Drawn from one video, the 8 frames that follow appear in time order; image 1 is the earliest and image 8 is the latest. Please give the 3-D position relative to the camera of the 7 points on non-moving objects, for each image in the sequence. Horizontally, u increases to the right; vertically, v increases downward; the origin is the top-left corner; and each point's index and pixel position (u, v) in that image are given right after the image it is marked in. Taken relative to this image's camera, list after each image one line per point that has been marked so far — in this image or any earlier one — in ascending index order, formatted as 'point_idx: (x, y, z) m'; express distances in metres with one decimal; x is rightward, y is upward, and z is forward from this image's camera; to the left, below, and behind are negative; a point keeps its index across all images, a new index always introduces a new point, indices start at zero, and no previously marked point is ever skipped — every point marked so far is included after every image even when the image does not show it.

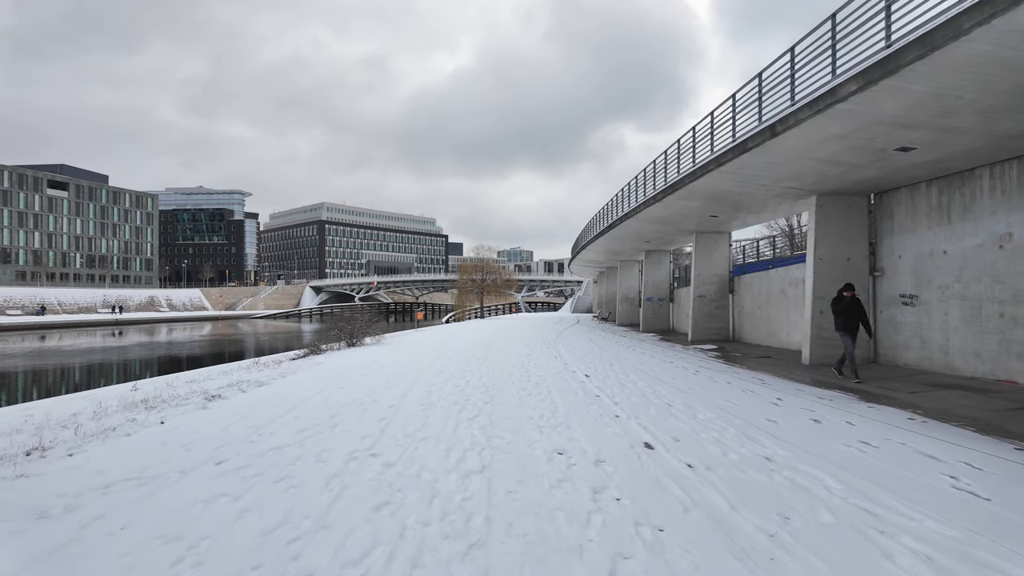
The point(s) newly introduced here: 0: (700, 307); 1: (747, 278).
0: (+6.4, -0.7, +19.7) m
1: (+7.6, +0.3, +18.7) m
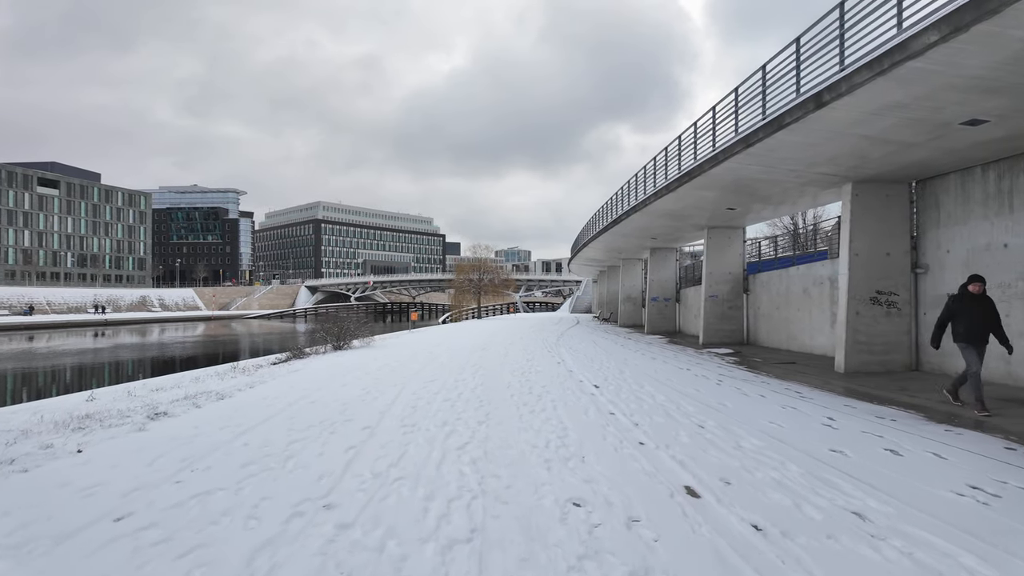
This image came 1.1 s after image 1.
0: (+6.3, -0.6, +18.4) m
1: (+7.5, +0.3, +17.3) m
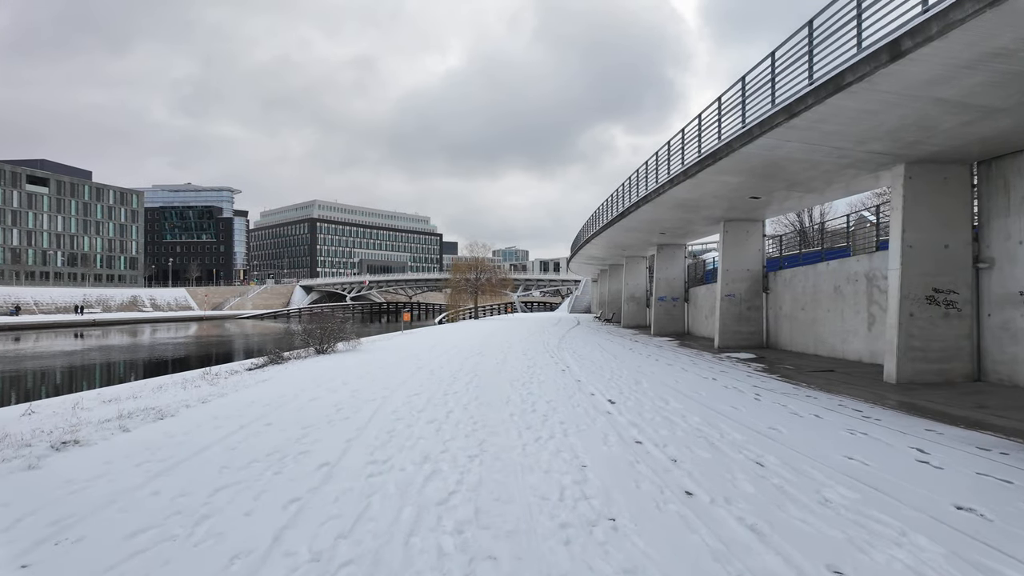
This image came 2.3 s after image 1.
0: (+6.3, -0.6, +16.9) m
1: (+7.5, +0.4, +15.8) m
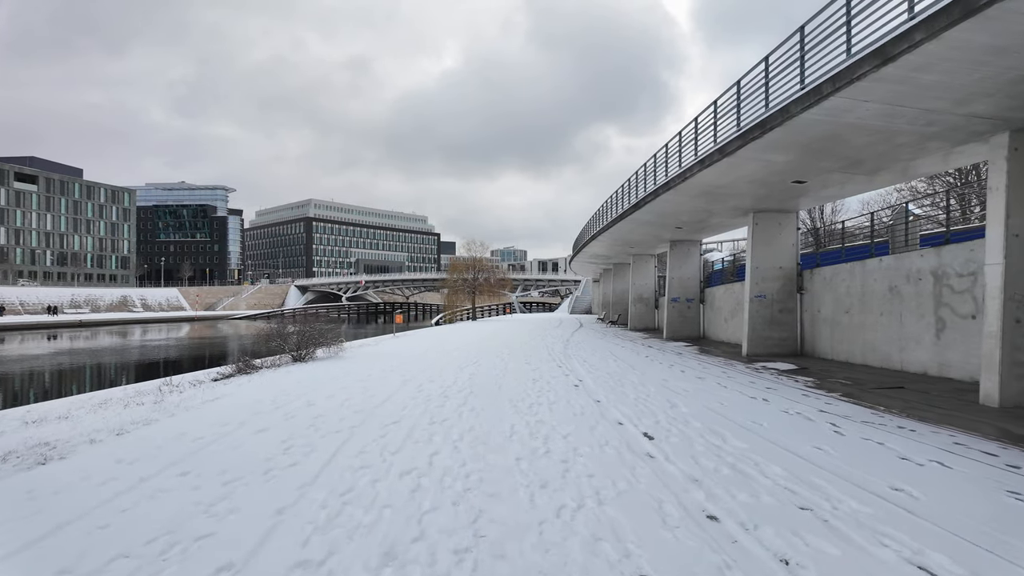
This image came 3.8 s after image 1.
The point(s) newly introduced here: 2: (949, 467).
0: (+6.3, -0.6, +14.9) m
1: (+7.5, +0.4, +13.9) m
2: (+3.7, -1.5, +4.9) m
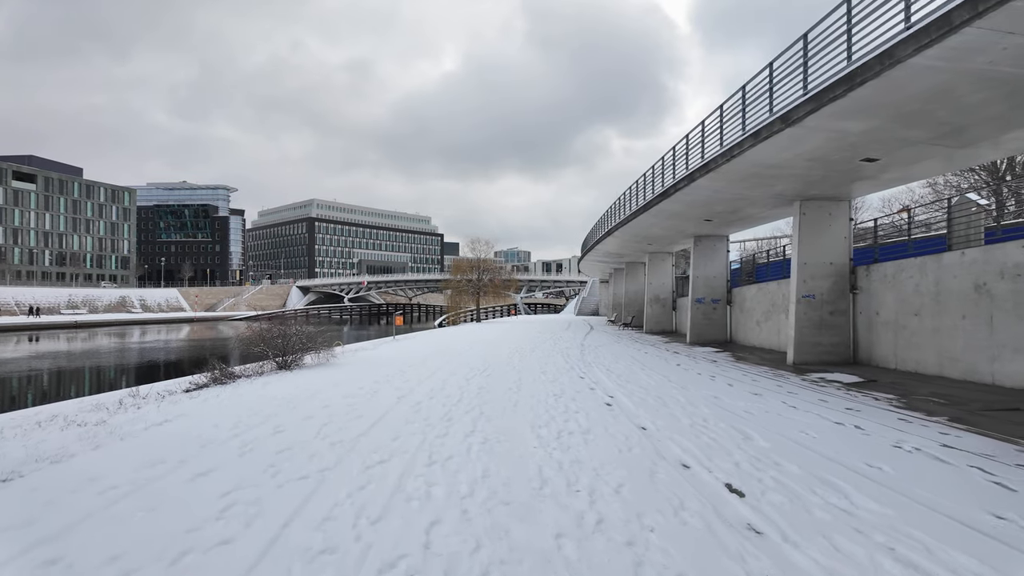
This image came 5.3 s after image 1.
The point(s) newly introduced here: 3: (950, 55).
0: (+6.6, -0.6, +13.1) m
1: (+7.8, +0.4, +12.1) m
2: (+3.9, -1.5, +3.1) m
3: (+4.5, +2.4, +6.0) m
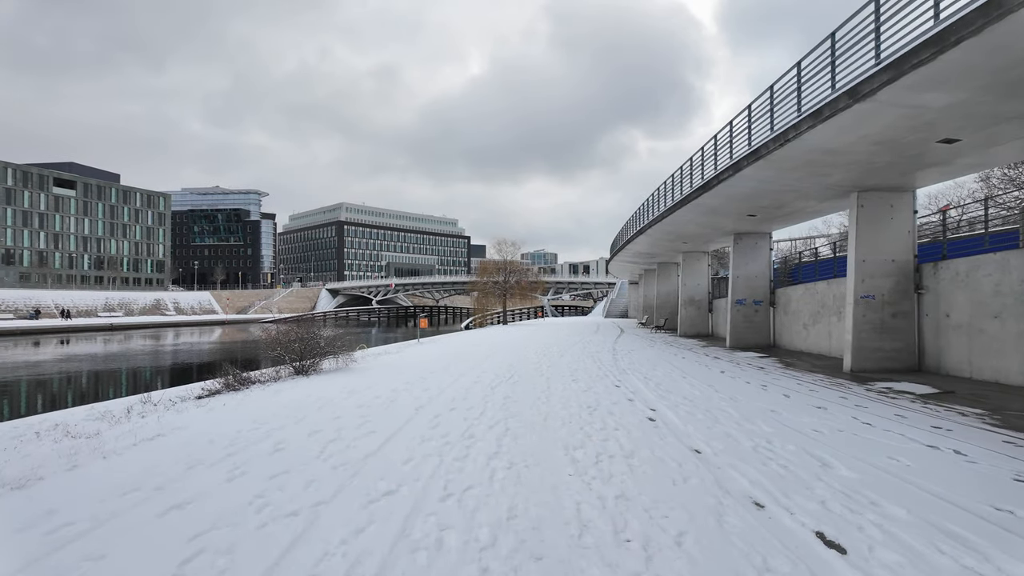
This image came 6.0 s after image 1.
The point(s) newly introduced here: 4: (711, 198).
0: (+7.2, -0.6, +11.9) m
1: (+8.3, +0.4, +10.8) m
2: (+4.1, -1.5, +2.0) m
3: (+4.8, +2.4, +4.9) m
4: (+5.0, +2.3, +14.7) m
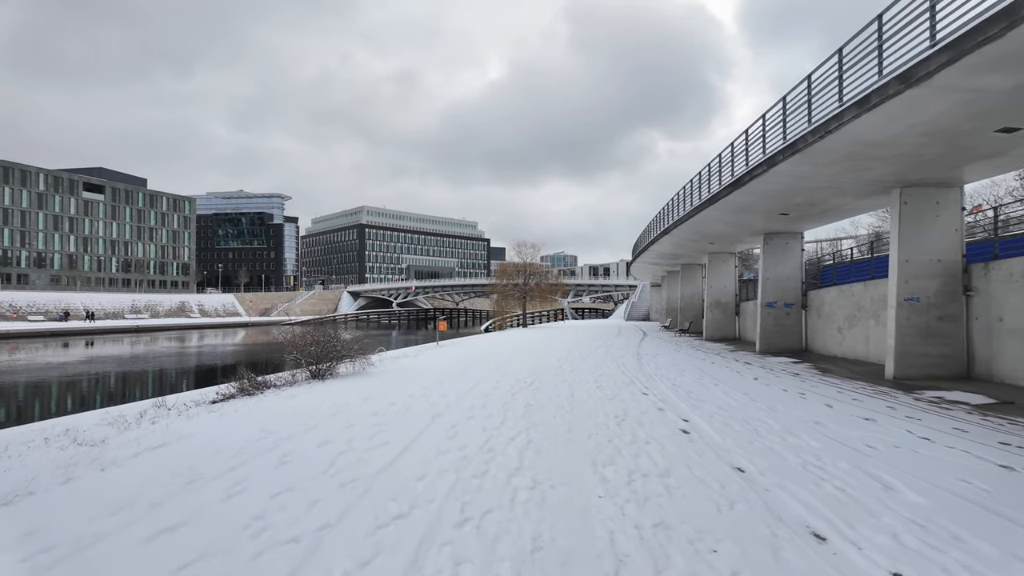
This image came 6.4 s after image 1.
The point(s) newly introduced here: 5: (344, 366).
0: (+7.6, -0.6, +11.2) m
1: (+8.7, +0.4, +10.0) m
2: (+4.2, -1.4, +1.4) m
3: (+4.9, +2.4, +4.3) m
4: (+5.5, +2.2, +14.1) m
5: (-4.2, -1.9, +14.7) m
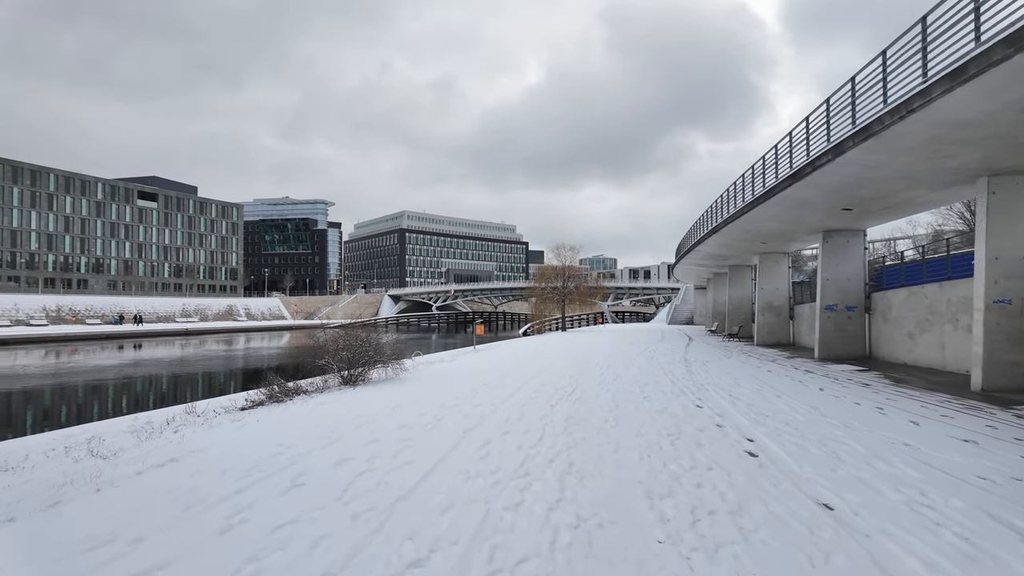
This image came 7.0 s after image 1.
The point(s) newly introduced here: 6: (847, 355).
0: (+8.3, -0.6, +9.9) m
1: (+9.3, +0.4, +8.7) m
2: (+4.2, -1.4, +0.4) m
3: (+5.2, +2.4, +3.3) m
4: (+6.4, +2.2, +13.0) m
5: (-3.3, -2.0, +14.2) m
6: (+9.5, -1.9, +16.6) m
